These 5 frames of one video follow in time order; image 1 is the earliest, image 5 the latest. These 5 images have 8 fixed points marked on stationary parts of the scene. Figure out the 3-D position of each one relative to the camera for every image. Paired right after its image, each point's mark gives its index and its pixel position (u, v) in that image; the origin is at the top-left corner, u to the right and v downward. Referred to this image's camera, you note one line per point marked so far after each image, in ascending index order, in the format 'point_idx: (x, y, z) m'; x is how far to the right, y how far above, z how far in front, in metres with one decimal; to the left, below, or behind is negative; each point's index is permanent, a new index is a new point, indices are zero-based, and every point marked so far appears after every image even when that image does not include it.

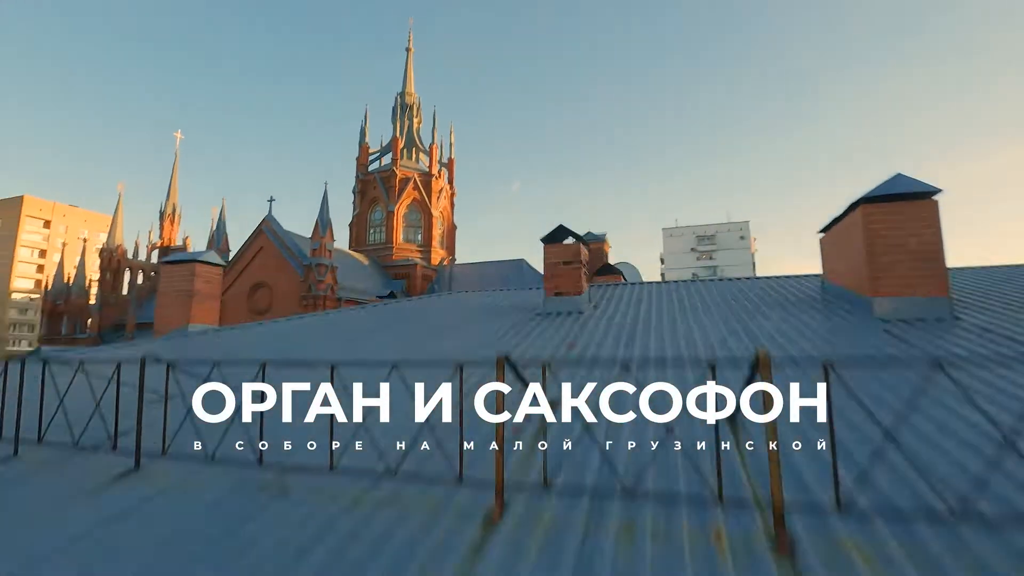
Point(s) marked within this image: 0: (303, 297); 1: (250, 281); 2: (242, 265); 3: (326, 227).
0: (-5.5, -0.3, +13.4) m
1: (-7.5, +0.2, +14.6) m
2: (-7.9, +0.6, +14.8) m
3: (-5.1, +1.6, +13.9) m
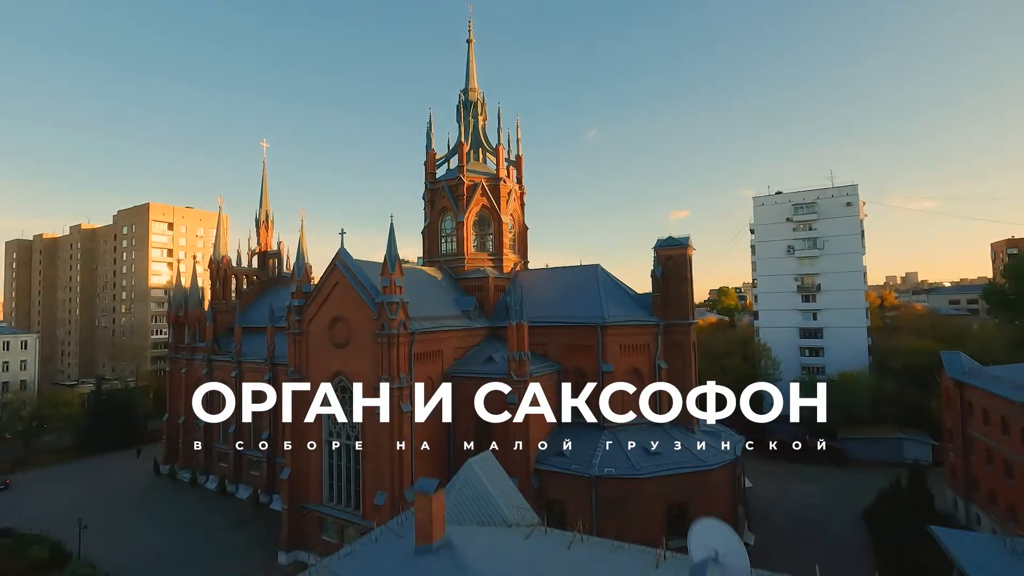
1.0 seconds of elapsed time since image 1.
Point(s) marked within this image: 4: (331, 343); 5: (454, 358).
0: (-3.7, -1.3, +13.7) m
1: (-5.5, -0.8, +15.2) m
2: (-5.8, -0.4, +15.4) m
3: (-3.3, +0.7, +14.0) m
4: (-5.4, -1.6, +15.2) m
5: (-1.8, -2.2, +16.0) m
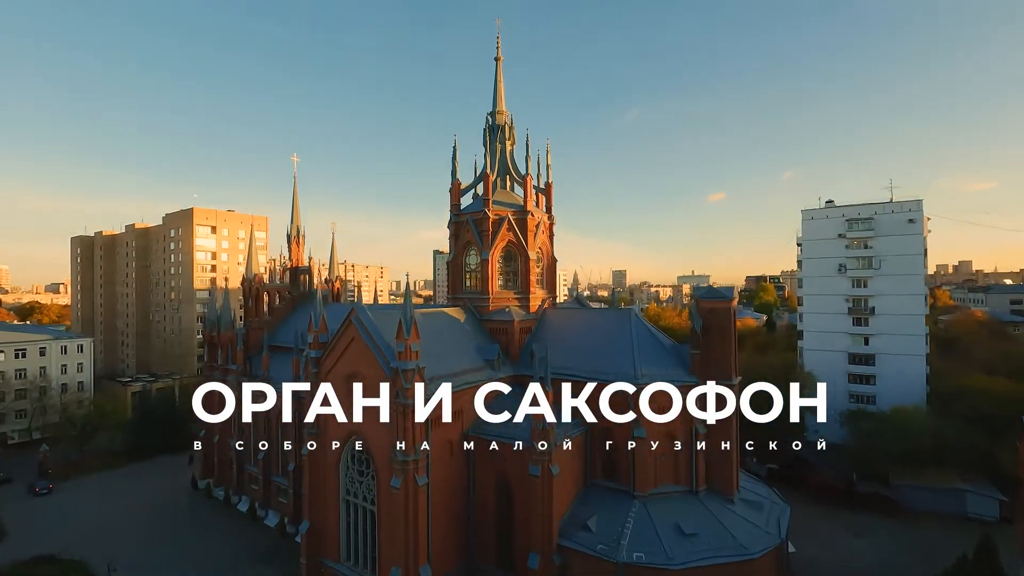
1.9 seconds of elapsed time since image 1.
0: (-3.1, -2.9, +13.1) m
1: (-4.8, -2.4, +14.7) m
2: (-5.1, -2.0, +14.9) m
3: (-2.7, -1.0, +13.3) m
4: (-4.8, -3.3, +14.7) m
5: (-1.1, -3.9, +15.2) m
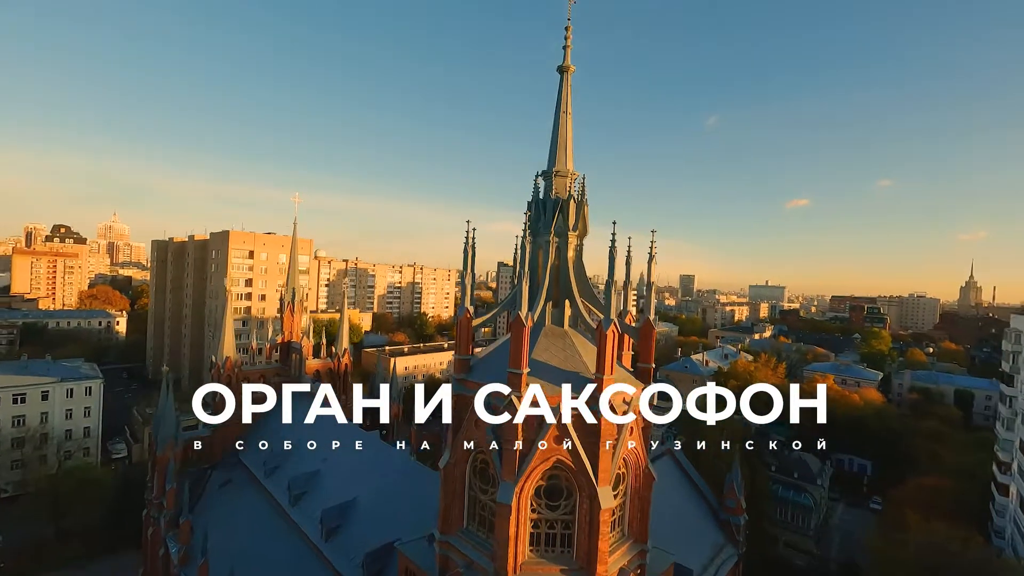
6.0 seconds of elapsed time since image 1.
0: (-3.3, -8.1, +2.7) m
1: (-4.7, -7.4, +4.5) m
2: (-5.0, -7.0, +4.8) m
3: (-2.7, -6.1, +2.9) m
4: (-4.7, -8.3, +4.5) m
5: (-1.1, -9.1, +4.6) m
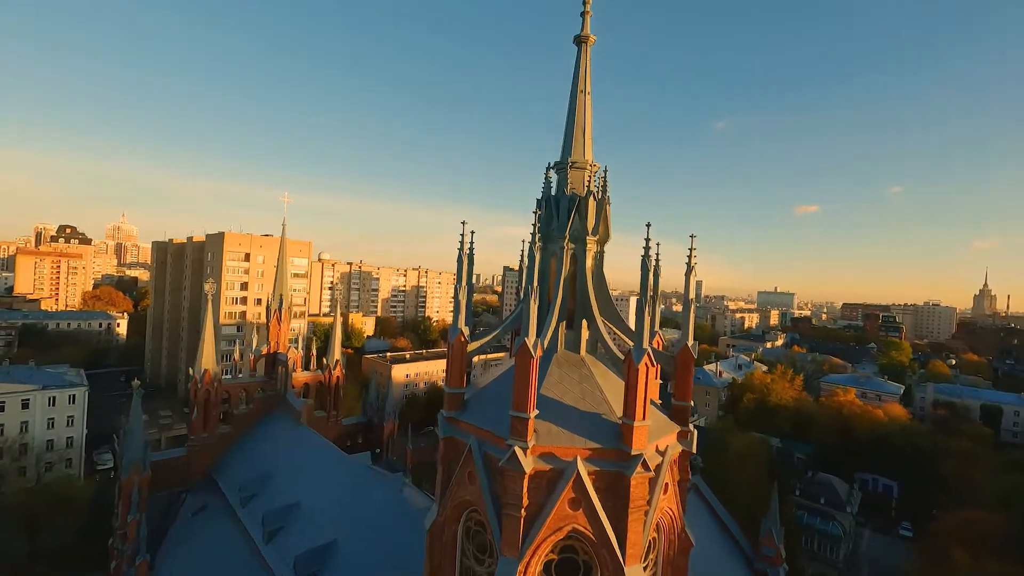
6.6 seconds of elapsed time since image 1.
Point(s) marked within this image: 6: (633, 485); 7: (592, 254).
0: (-3.3, -8.3, +0.2) m
1: (-4.8, -7.7, +2.0) m
2: (-5.0, -7.3, +2.3) m
3: (-2.8, -6.4, +0.3) m
4: (-4.8, -8.6, +2.0) m
5: (-1.2, -9.4, +2.0) m
6: (+1.6, -3.0, +6.5) m
7: (+1.7, +0.6, +9.5) m
